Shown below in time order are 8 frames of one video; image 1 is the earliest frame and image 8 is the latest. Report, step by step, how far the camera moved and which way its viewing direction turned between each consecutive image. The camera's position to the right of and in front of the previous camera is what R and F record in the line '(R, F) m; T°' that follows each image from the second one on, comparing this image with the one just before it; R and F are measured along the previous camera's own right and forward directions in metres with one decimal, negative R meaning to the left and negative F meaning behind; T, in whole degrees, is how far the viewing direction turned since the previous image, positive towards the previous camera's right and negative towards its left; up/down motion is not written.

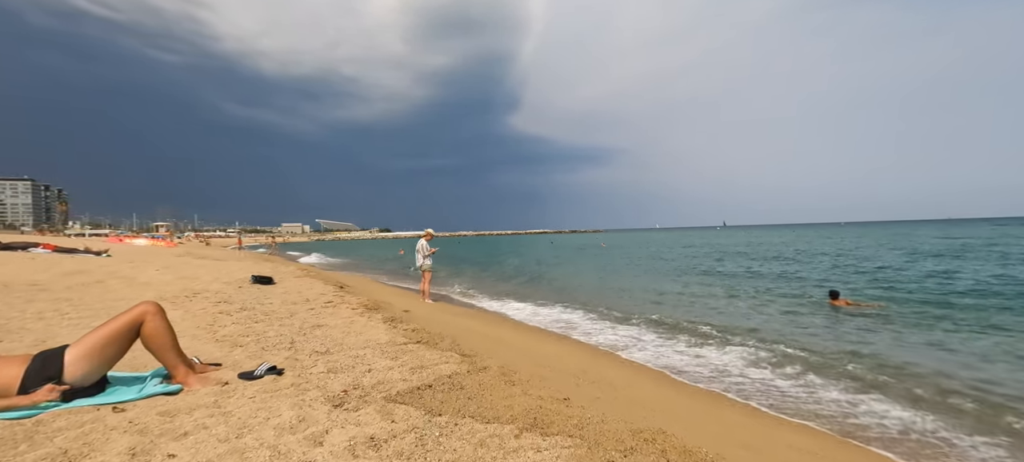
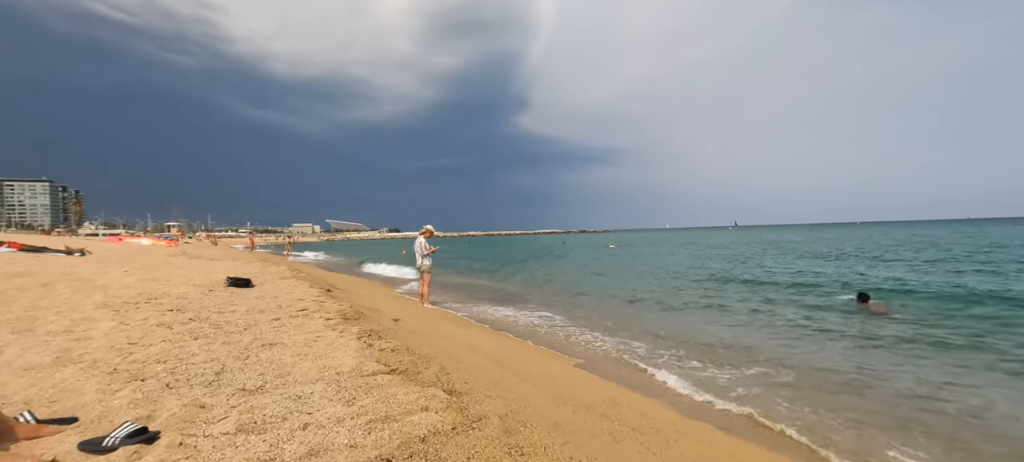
(0.0, +1.5) m; -1°
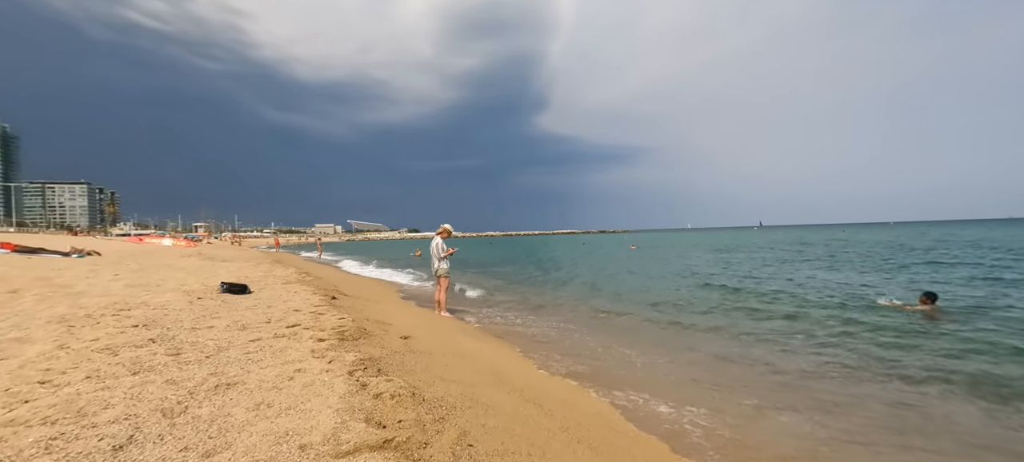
(-0.3, +1.4) m; -3°
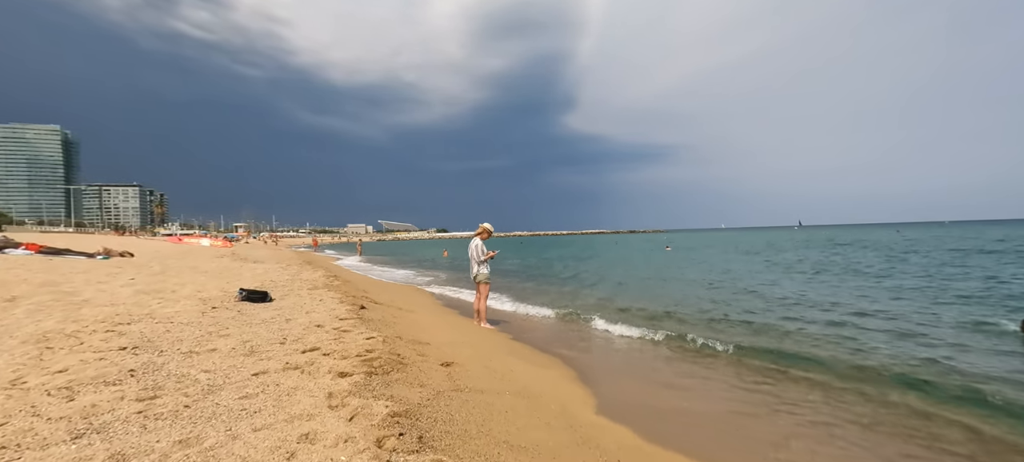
(-0.6, +1.4) m; -4°
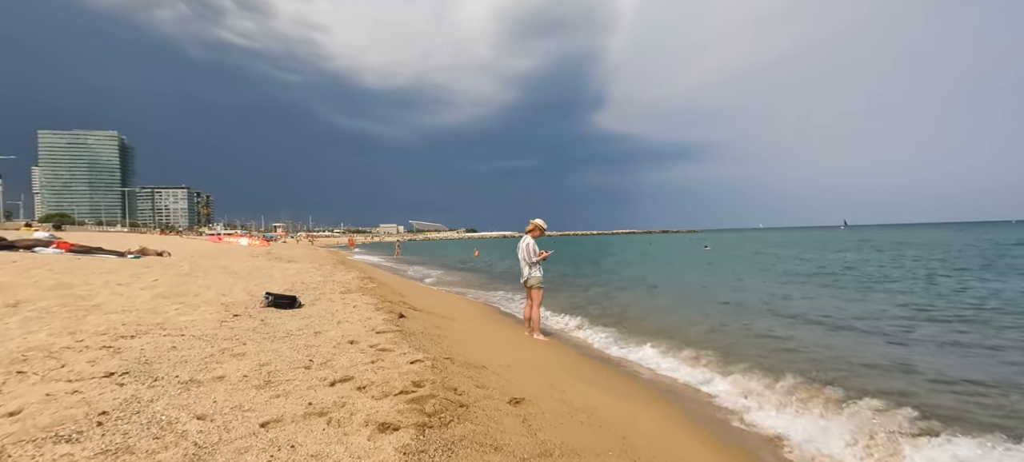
(-0.6, +1.3) m; -4°
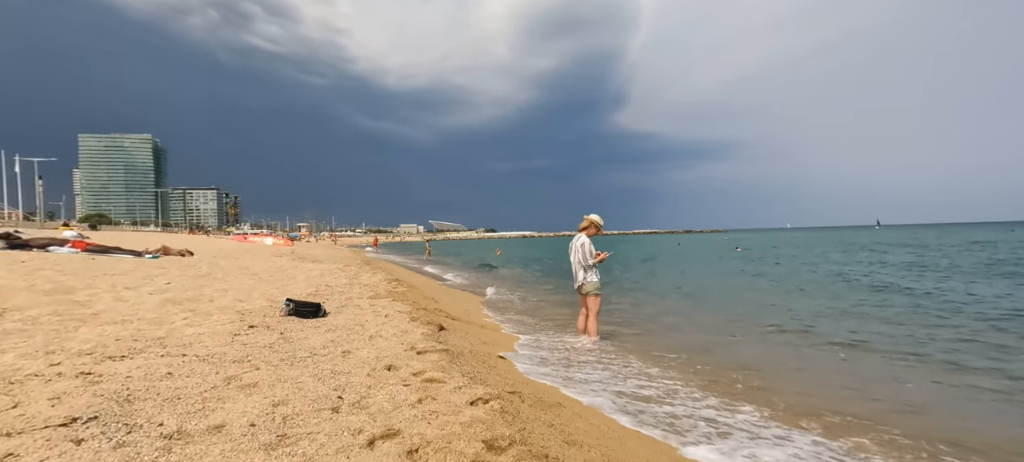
(-0.6, +1.1) m; -3°
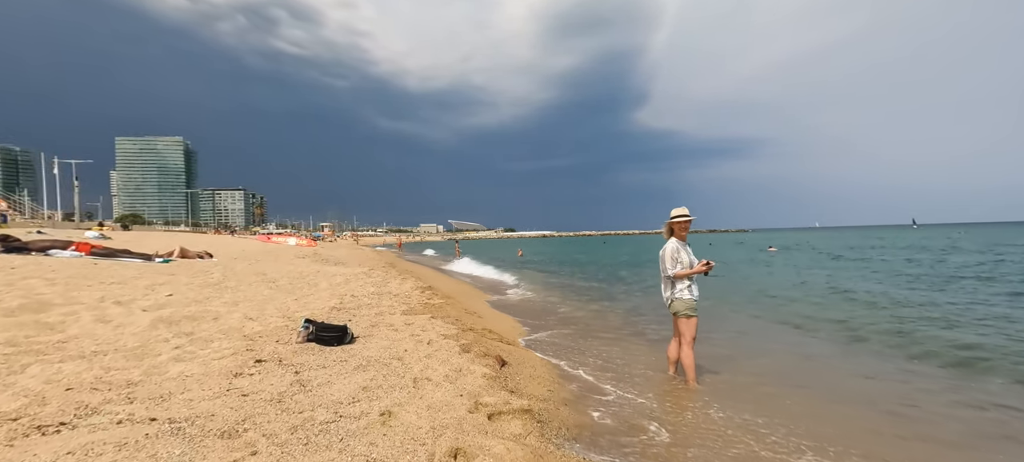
(-0.7, +1.4) m; -3°
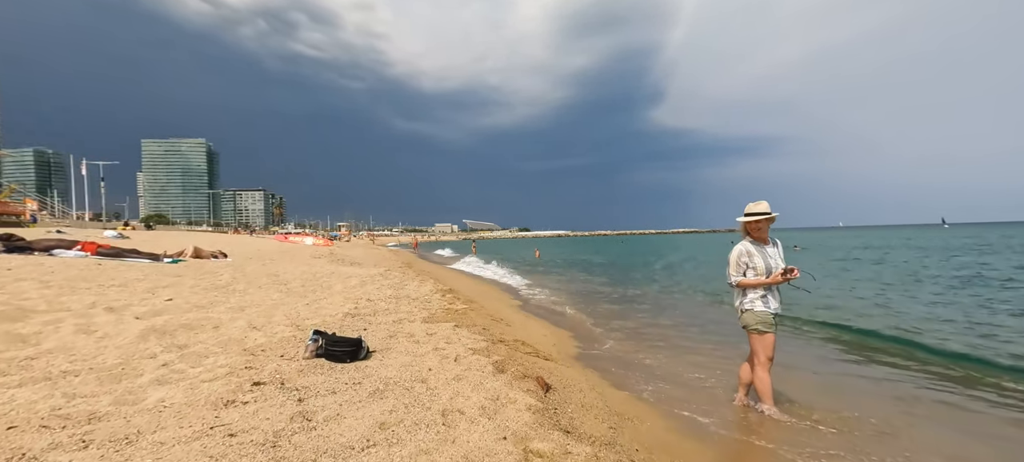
(-0.3, +0.8) m; -2°
